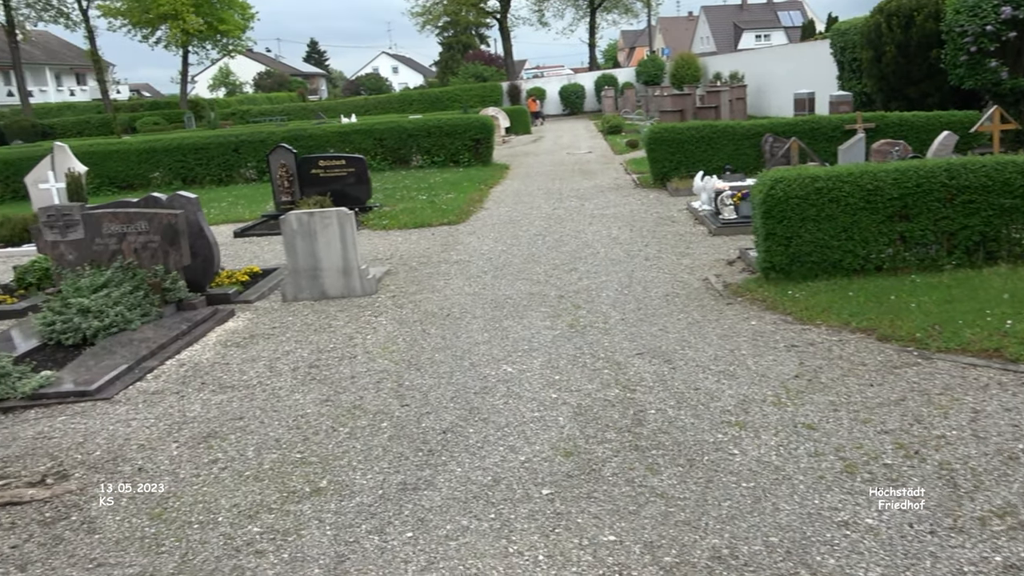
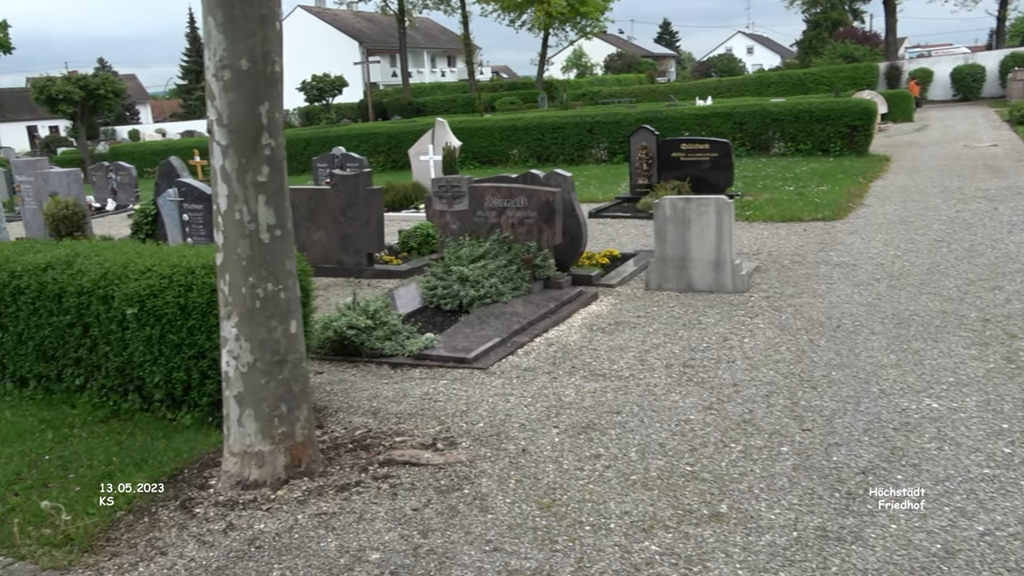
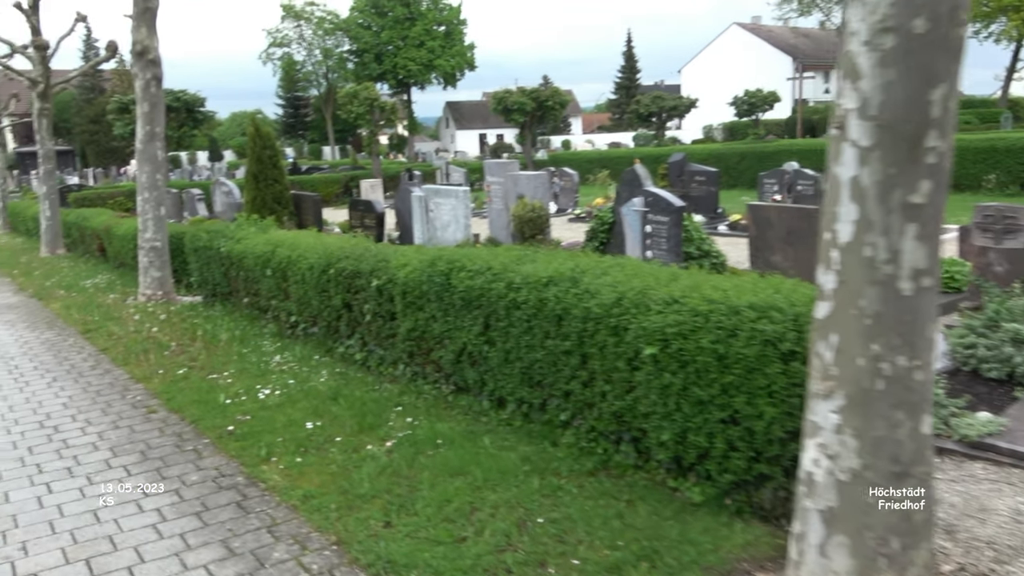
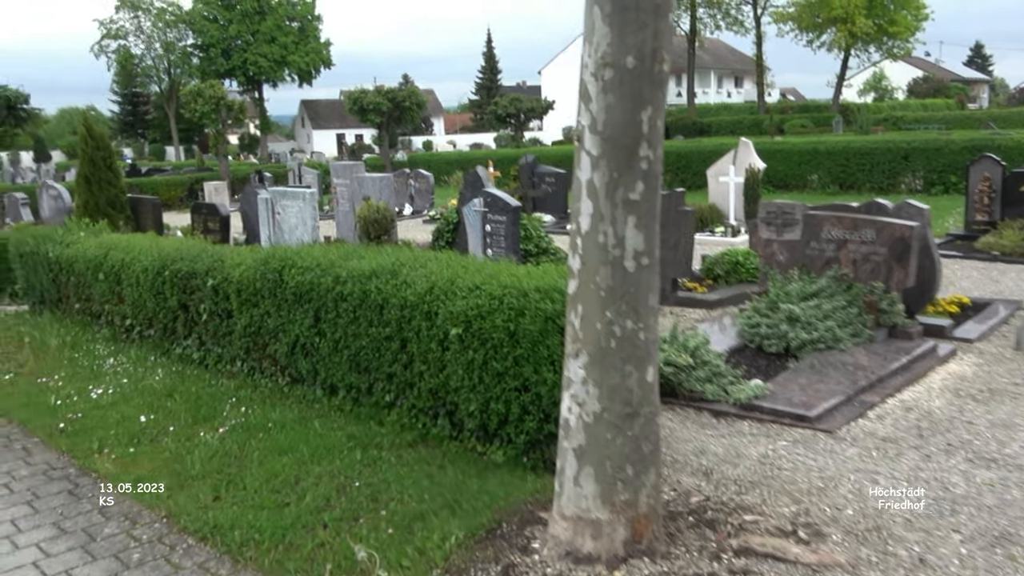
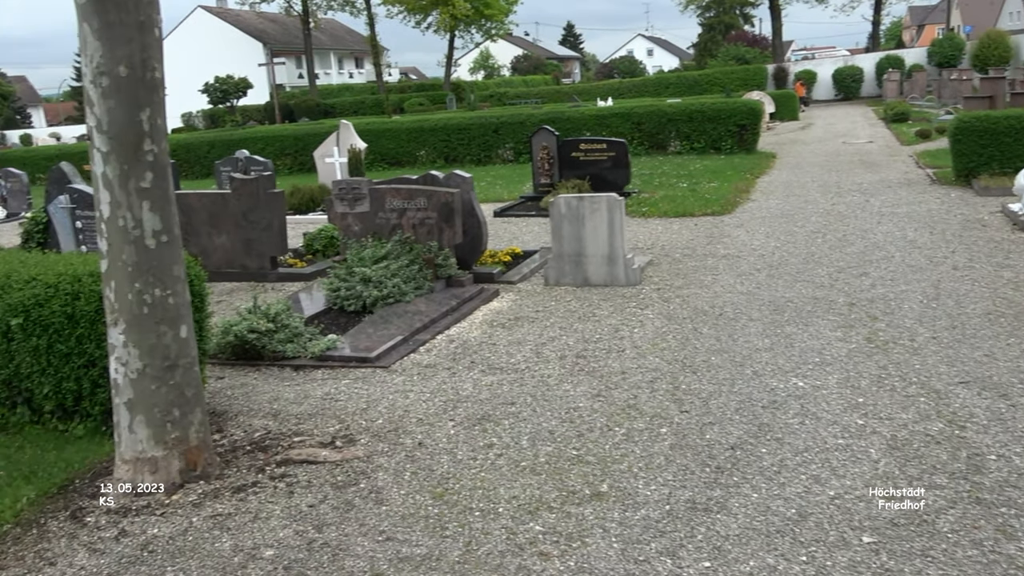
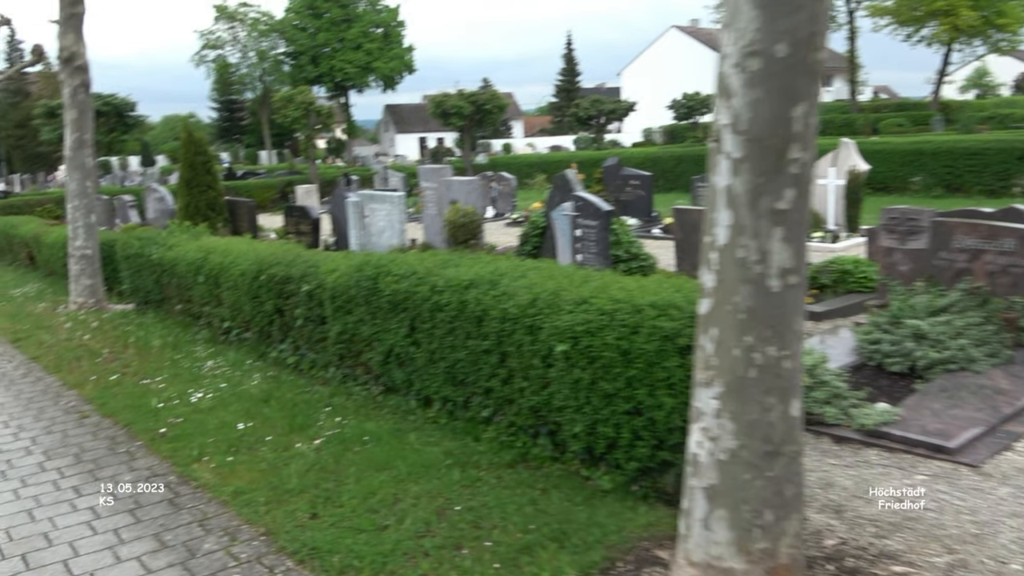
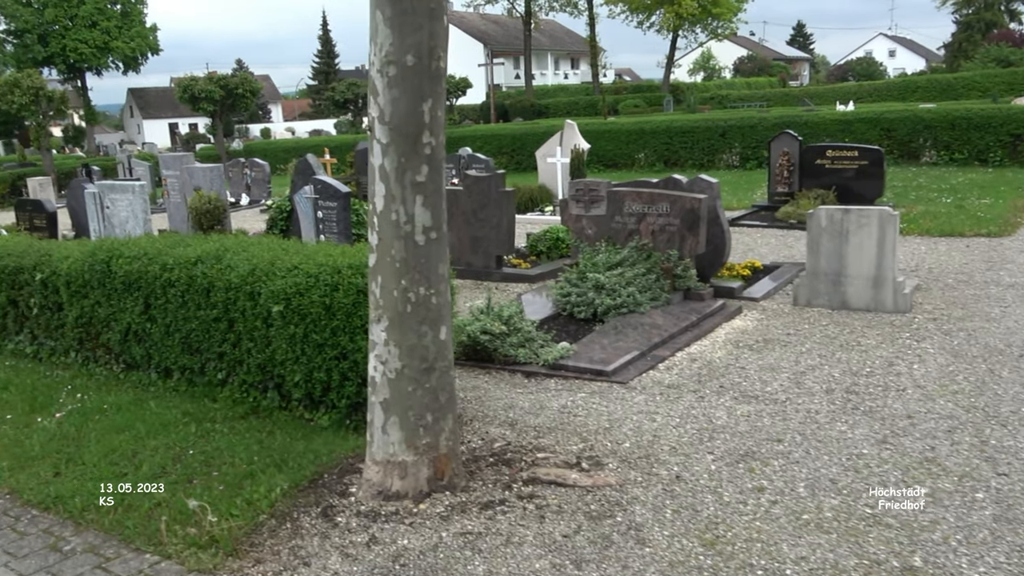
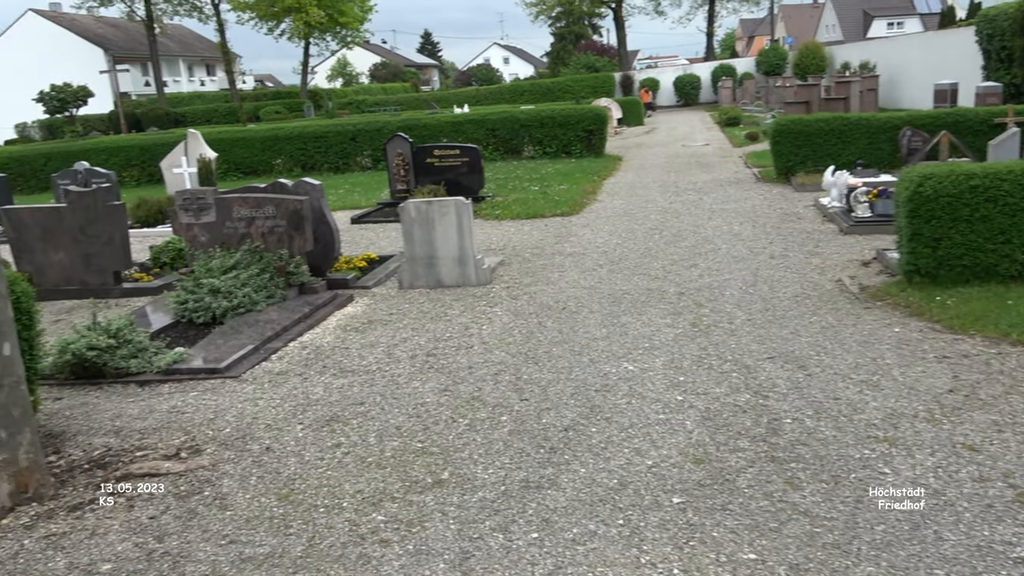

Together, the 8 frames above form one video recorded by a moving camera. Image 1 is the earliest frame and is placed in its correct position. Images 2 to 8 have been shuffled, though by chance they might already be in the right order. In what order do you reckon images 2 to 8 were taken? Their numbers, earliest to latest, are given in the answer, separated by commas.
8, 5, 2, 7, 4, 6, 3
